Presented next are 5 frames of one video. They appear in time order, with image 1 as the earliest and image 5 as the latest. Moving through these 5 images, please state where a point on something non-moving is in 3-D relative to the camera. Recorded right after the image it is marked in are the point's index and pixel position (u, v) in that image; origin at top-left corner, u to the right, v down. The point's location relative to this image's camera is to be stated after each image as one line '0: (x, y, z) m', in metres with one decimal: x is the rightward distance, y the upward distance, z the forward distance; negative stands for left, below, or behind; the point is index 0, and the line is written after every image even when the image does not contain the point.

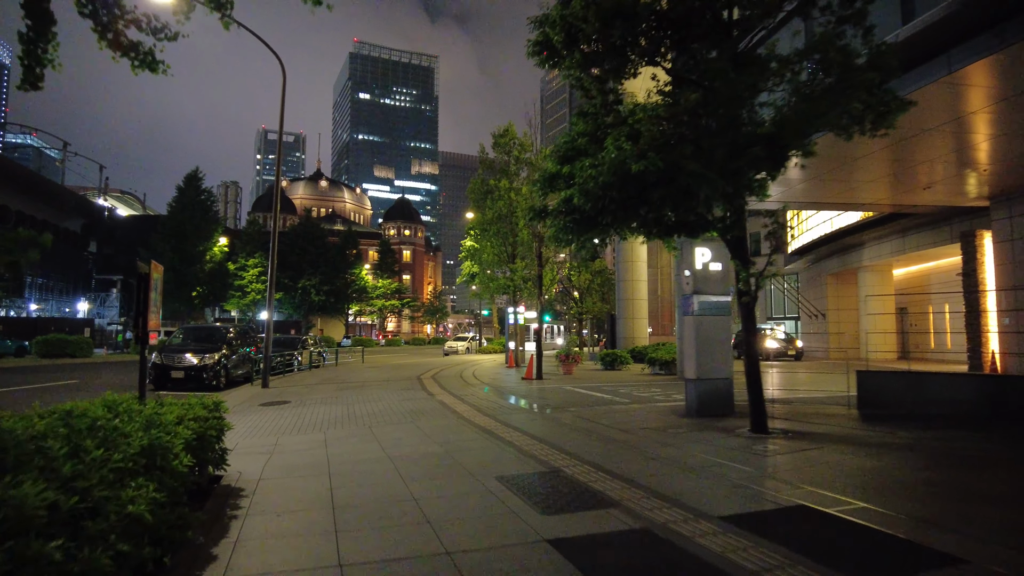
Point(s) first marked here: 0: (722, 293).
0: (+3.4, -0.1, +10.5) m
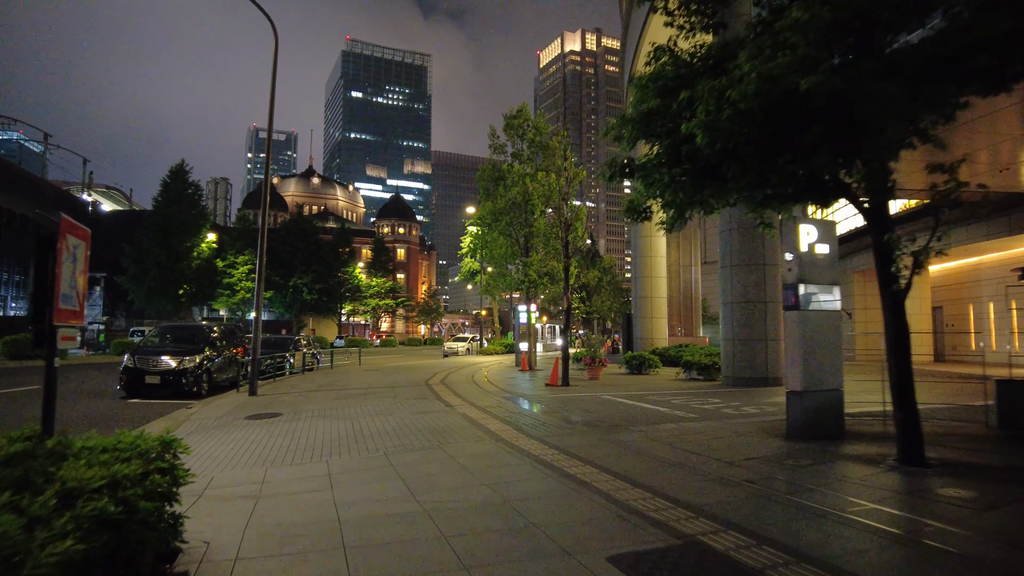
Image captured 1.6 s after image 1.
0: (+4.1, +0.1, +8.3) m
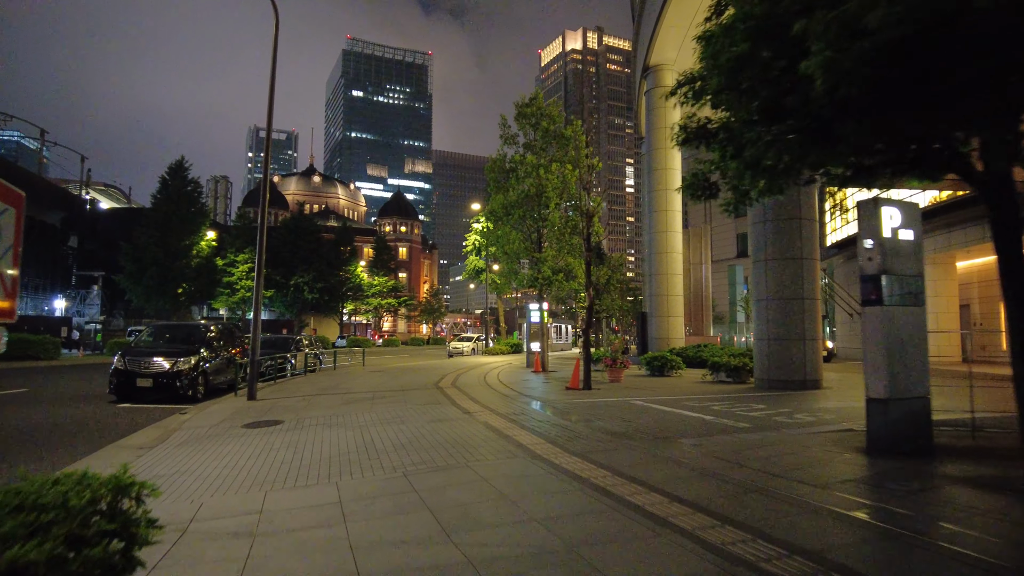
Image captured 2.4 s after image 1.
0: (+4.5, +0.2, +7.2) m
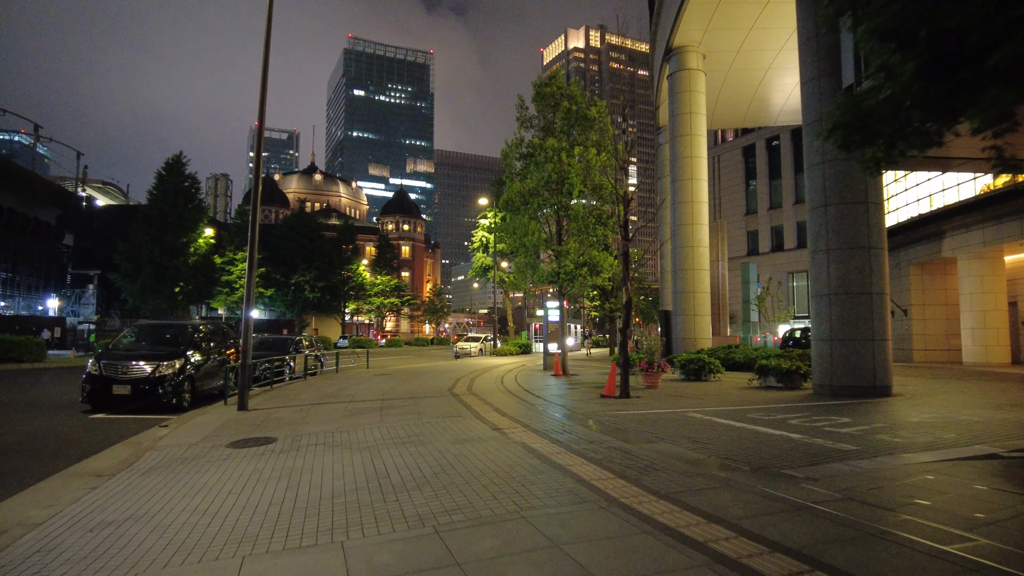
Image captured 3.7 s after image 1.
0: (+5.0, +0.3, +5.4) m
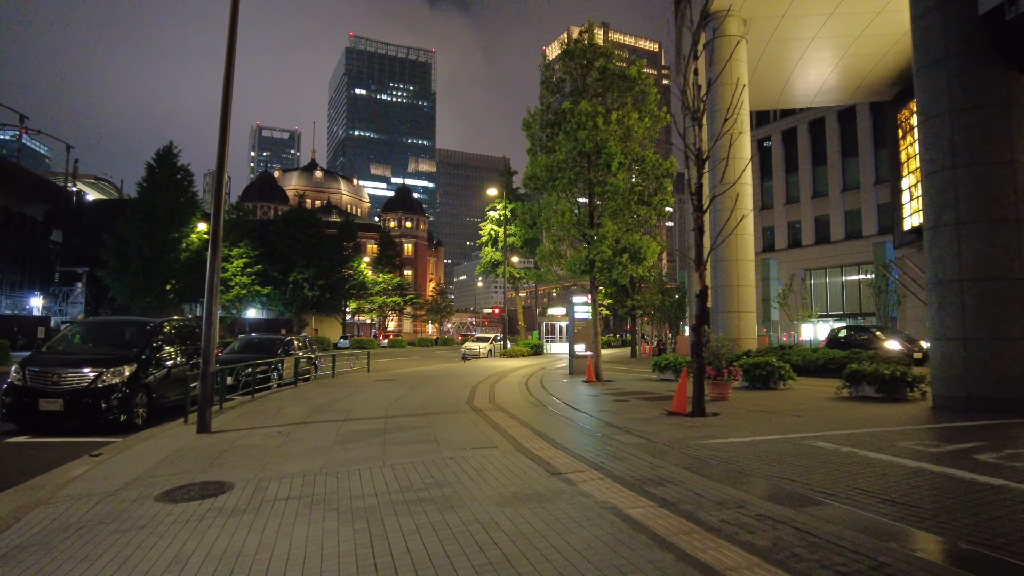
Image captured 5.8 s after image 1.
0: (+5.6, +0.5, +2.4) m
